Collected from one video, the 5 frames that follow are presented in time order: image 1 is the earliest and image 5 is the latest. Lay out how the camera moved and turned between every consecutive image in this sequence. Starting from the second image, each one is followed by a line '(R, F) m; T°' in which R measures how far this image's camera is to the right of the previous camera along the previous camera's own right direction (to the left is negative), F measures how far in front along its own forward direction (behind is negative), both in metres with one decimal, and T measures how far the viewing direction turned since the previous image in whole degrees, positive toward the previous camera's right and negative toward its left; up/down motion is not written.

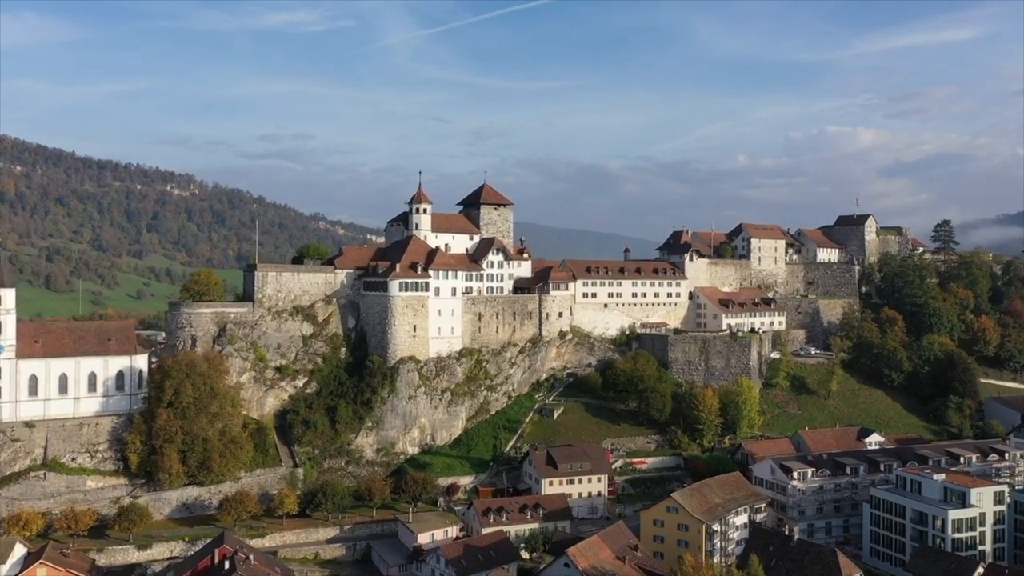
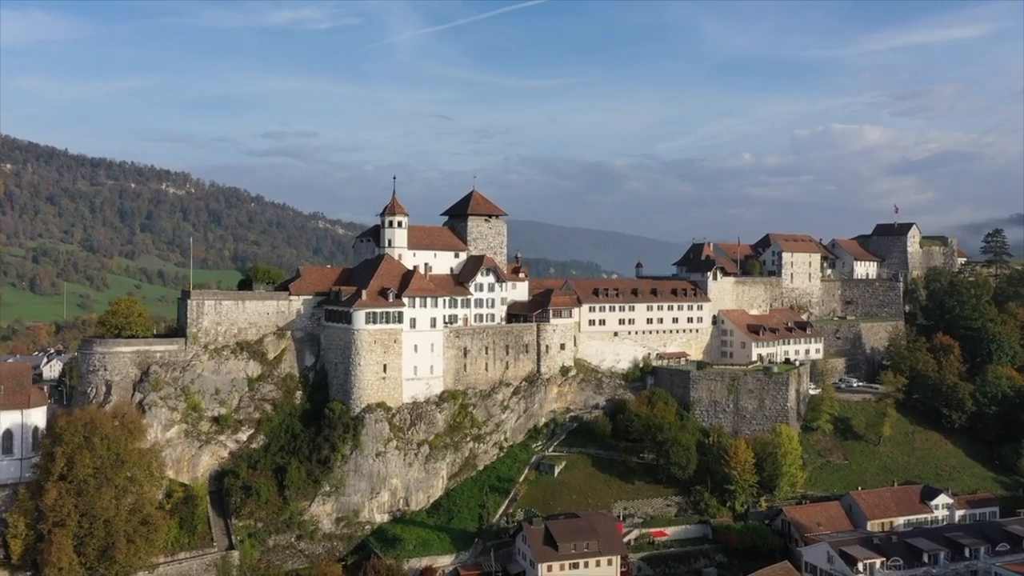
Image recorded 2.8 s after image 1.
(+0.8, +11.4) m; 0°
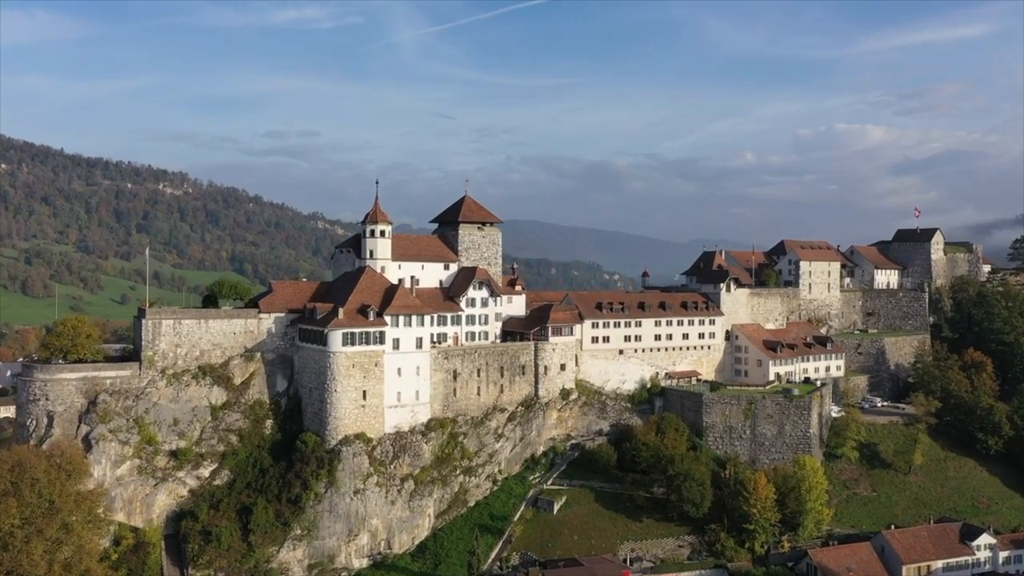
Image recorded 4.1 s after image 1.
(+0.4, +5.5) m; 0°
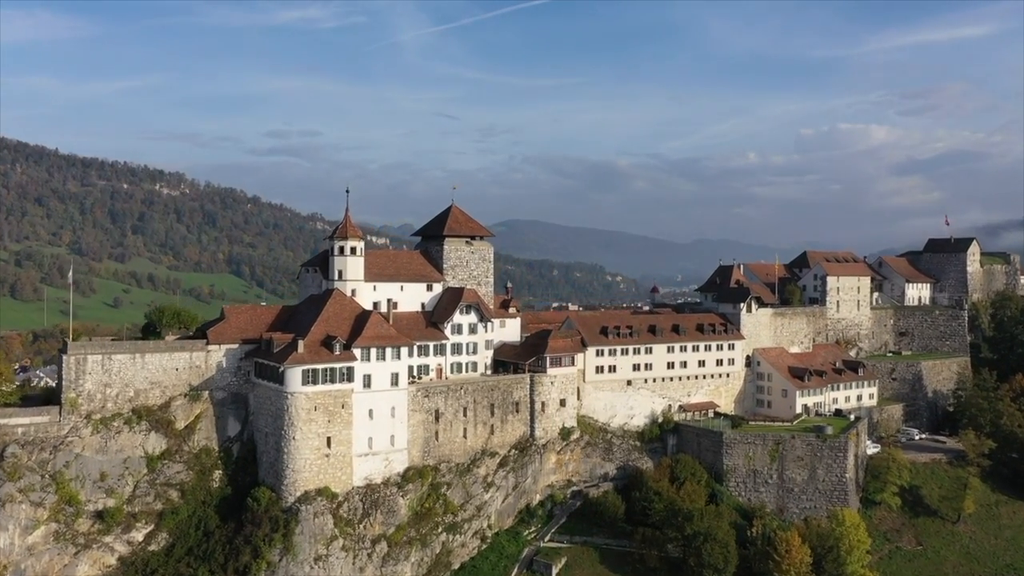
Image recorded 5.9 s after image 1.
(+0.6, +7.1) m; 0°
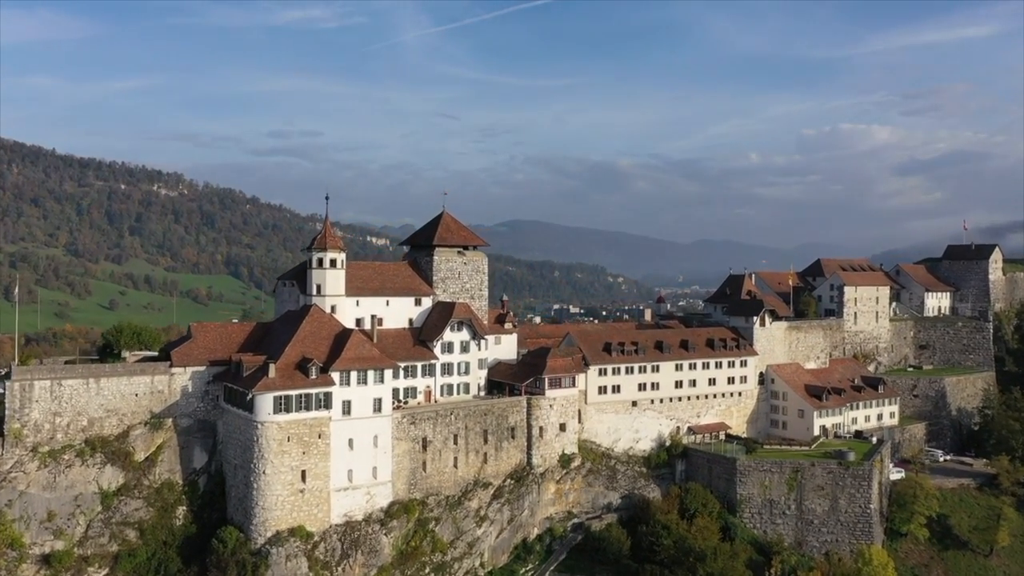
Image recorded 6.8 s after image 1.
(+0.3, +3.9) m; 0°
